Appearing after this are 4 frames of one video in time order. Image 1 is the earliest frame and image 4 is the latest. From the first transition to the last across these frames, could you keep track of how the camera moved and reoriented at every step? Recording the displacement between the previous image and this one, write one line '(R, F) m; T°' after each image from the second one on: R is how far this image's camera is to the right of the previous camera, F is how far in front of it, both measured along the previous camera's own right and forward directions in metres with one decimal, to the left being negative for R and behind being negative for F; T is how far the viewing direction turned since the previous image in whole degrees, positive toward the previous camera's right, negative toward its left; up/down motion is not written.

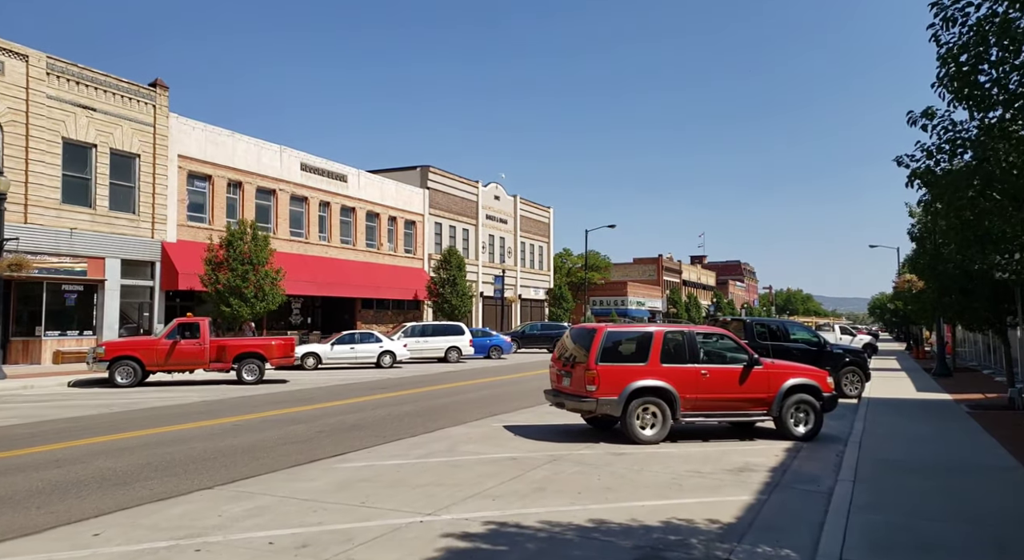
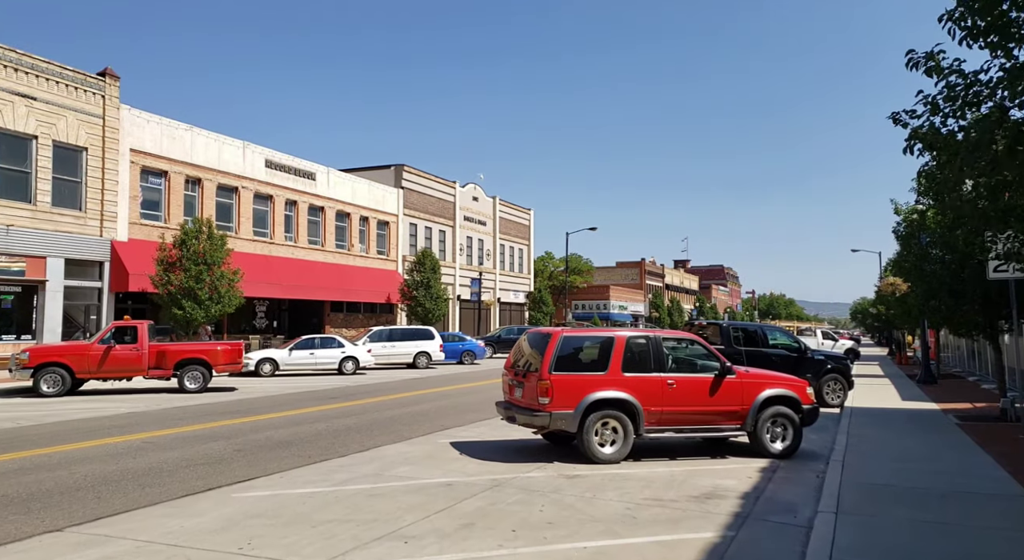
(+0.6, +1.2) m; +1°
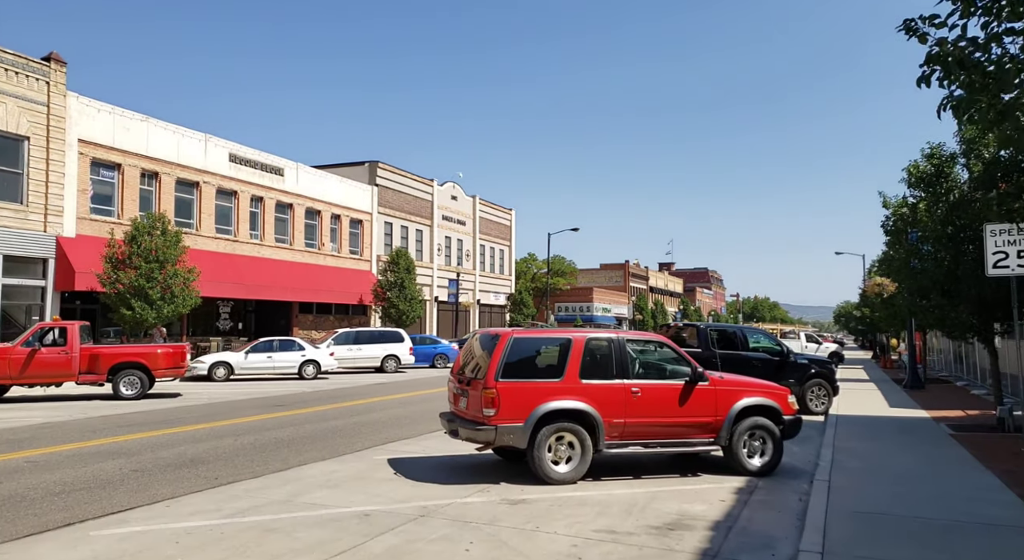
(+0.5, +1.3) m; +1°
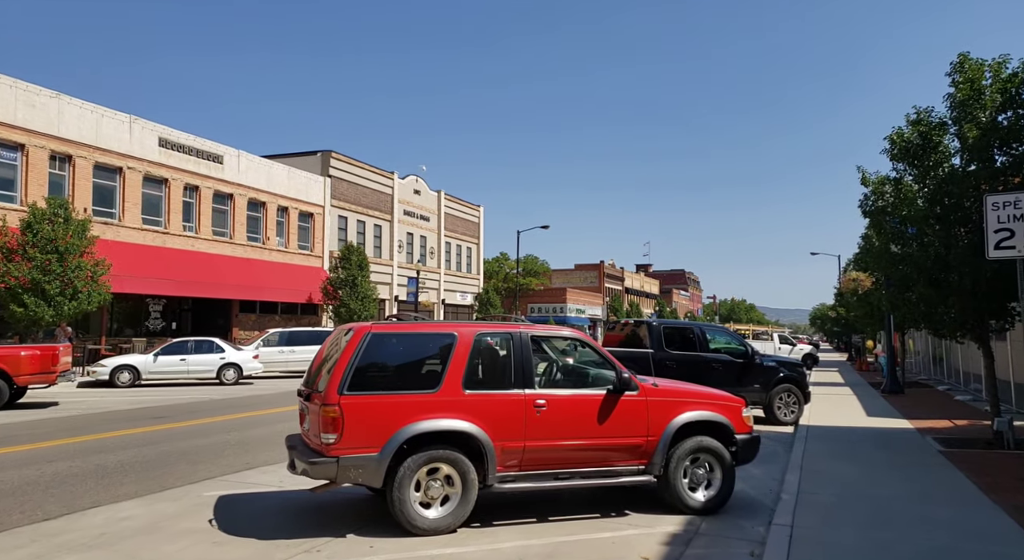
(+1.1, +2.3) m; +2°
